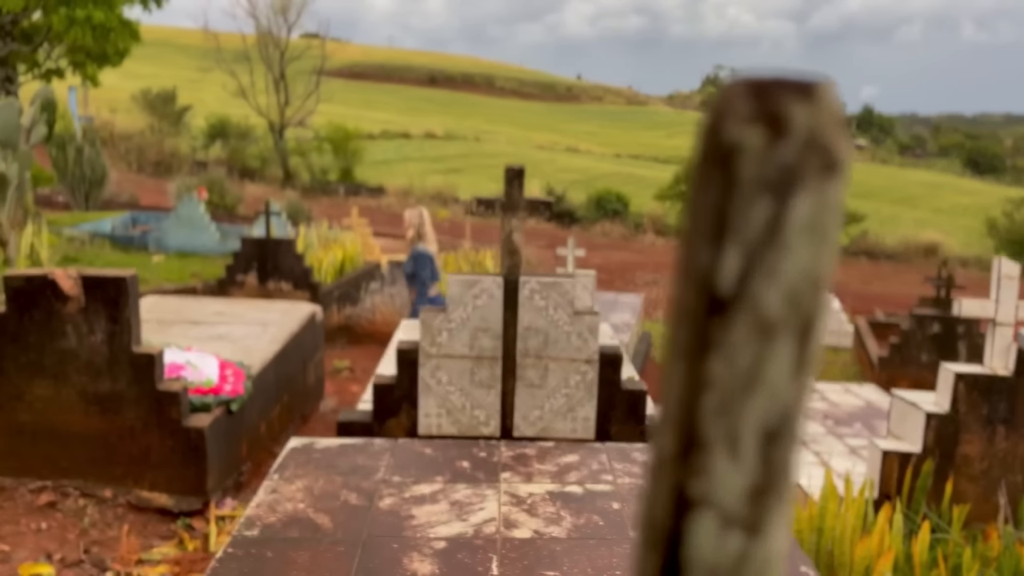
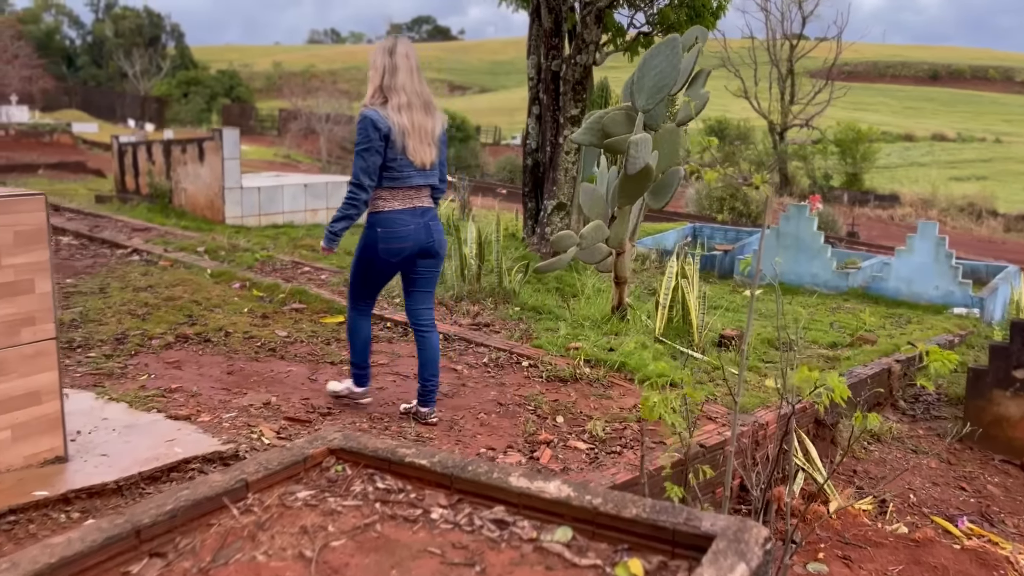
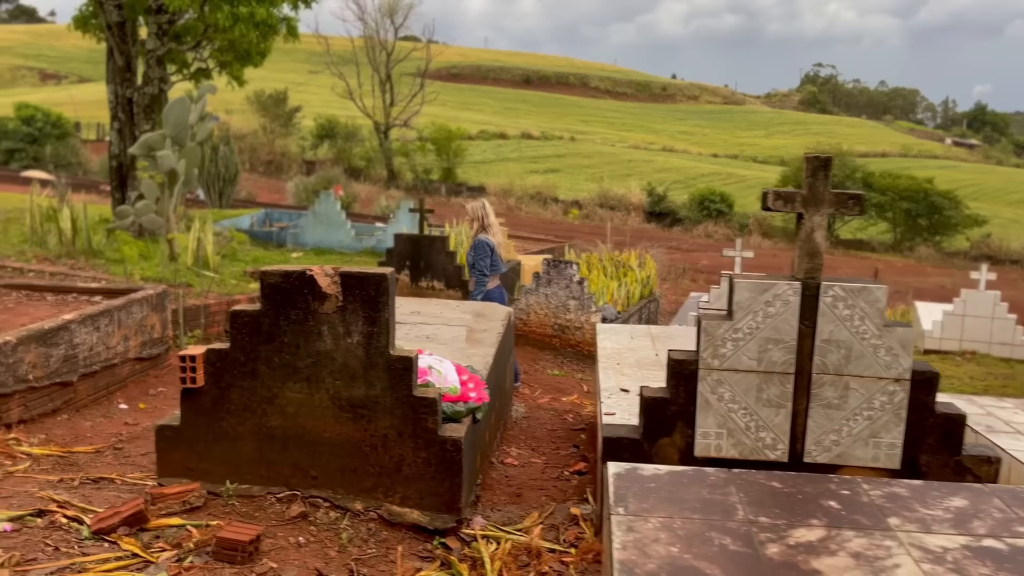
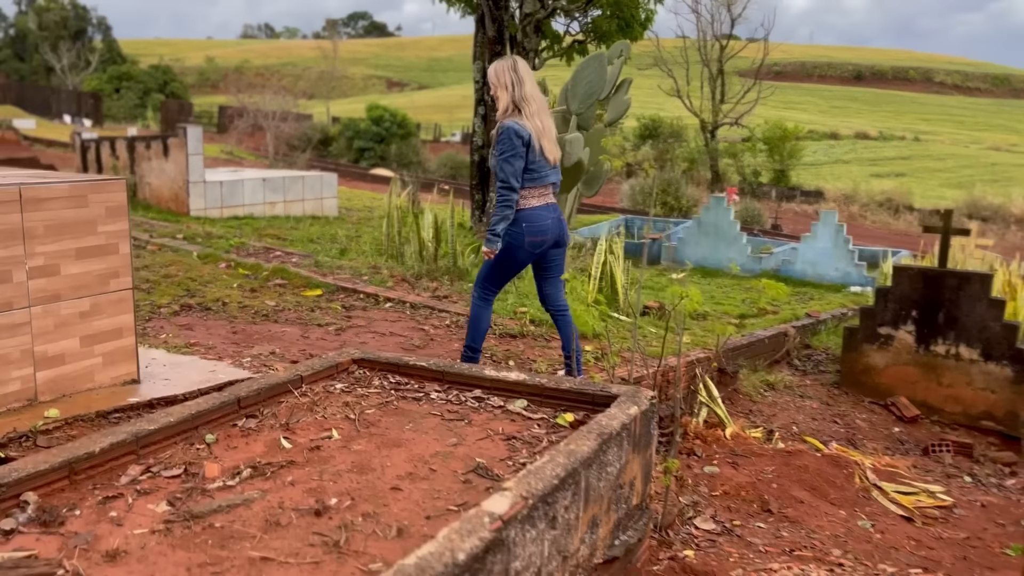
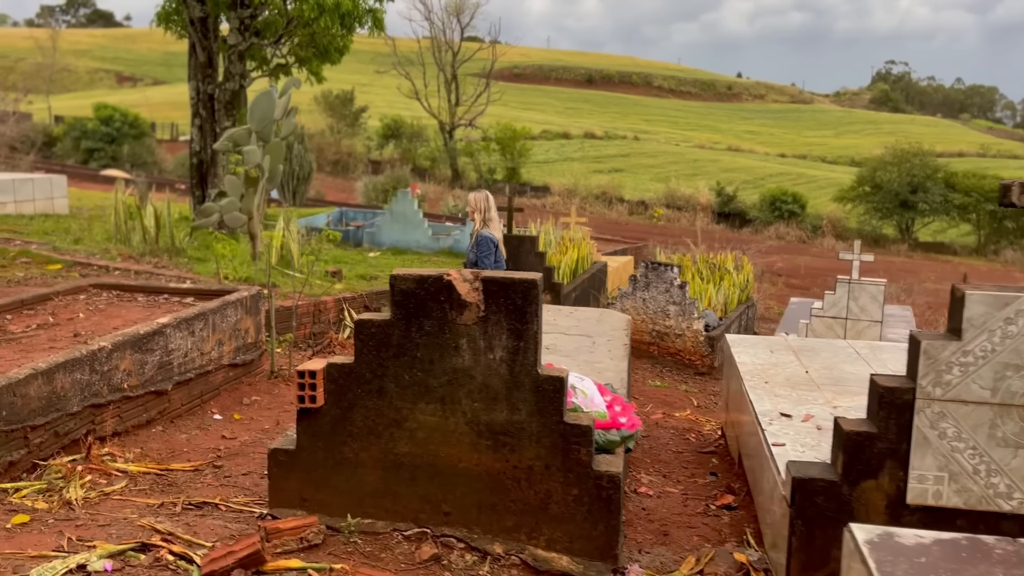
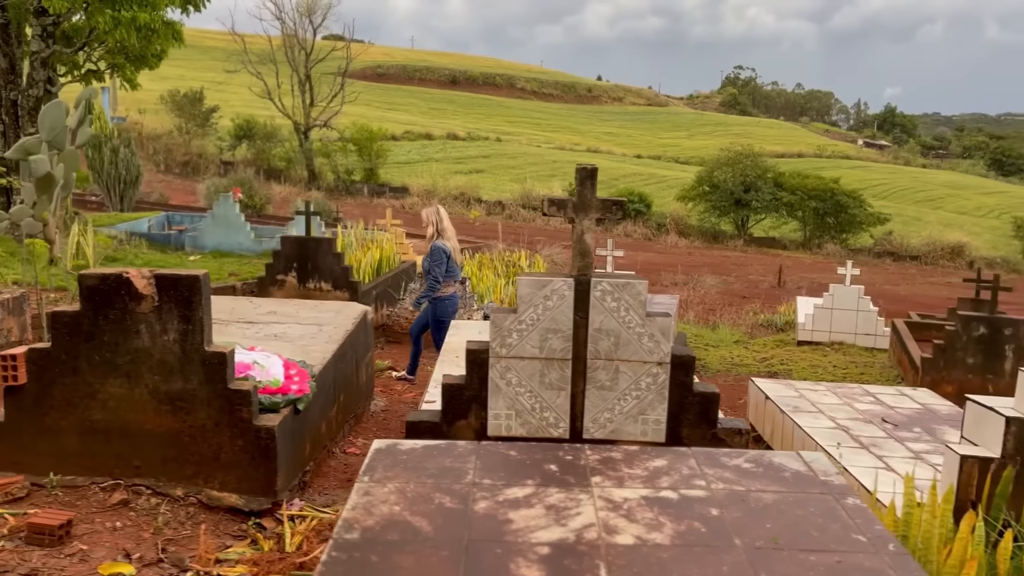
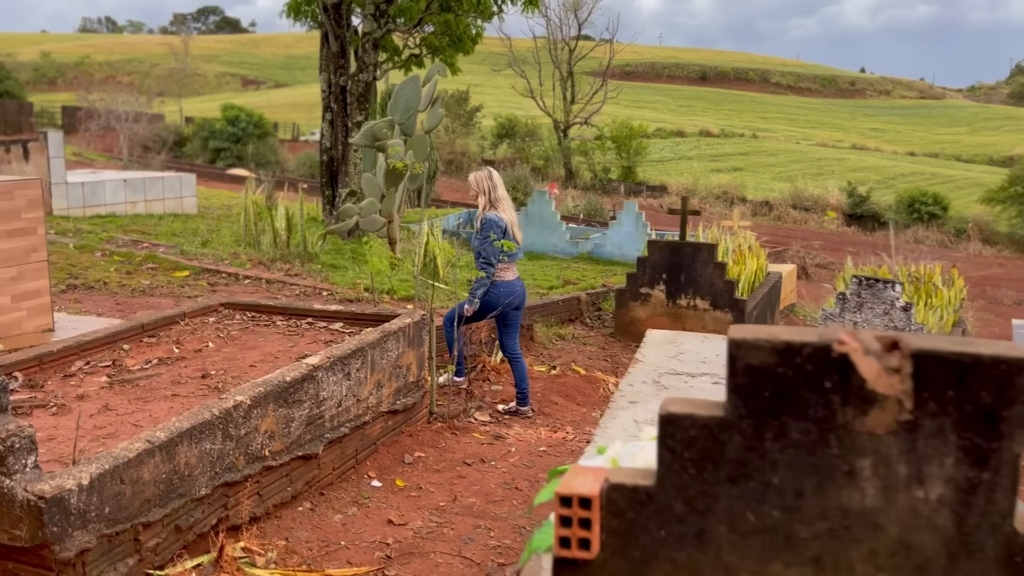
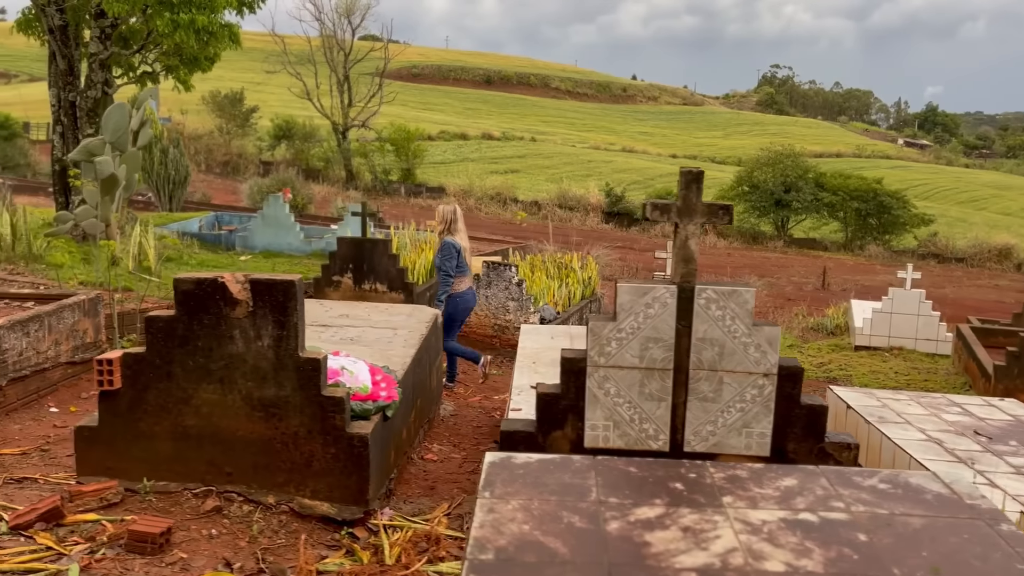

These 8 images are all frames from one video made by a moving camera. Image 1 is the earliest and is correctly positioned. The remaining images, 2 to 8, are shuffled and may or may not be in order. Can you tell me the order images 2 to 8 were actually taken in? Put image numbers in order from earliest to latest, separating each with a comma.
6, 8, 3, 5, 7, 4, 2
